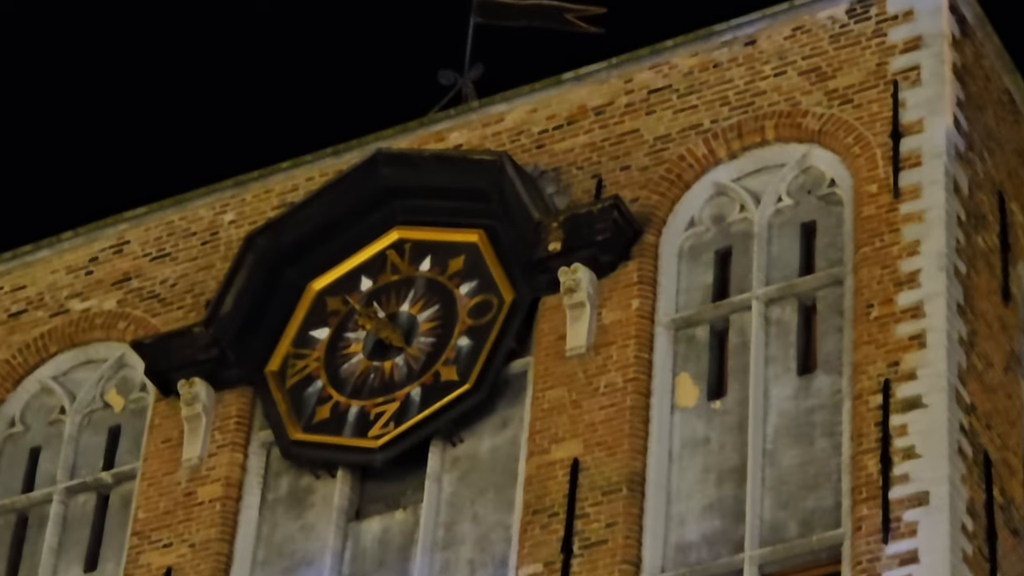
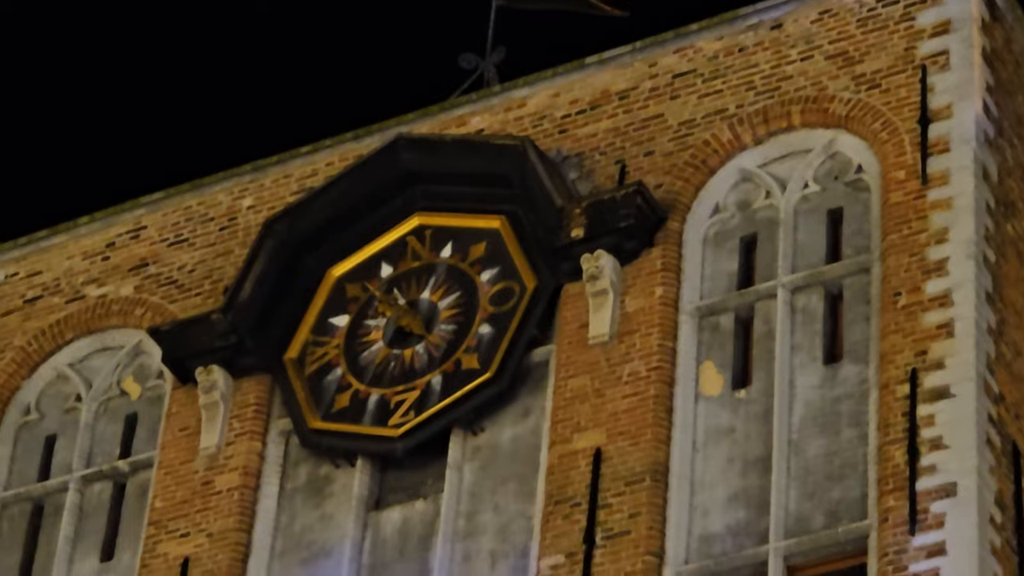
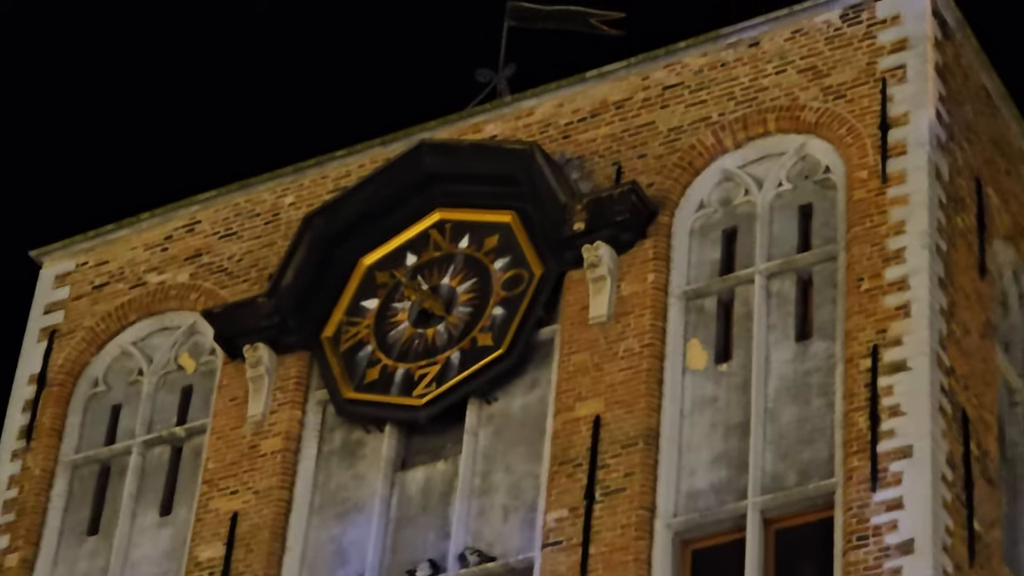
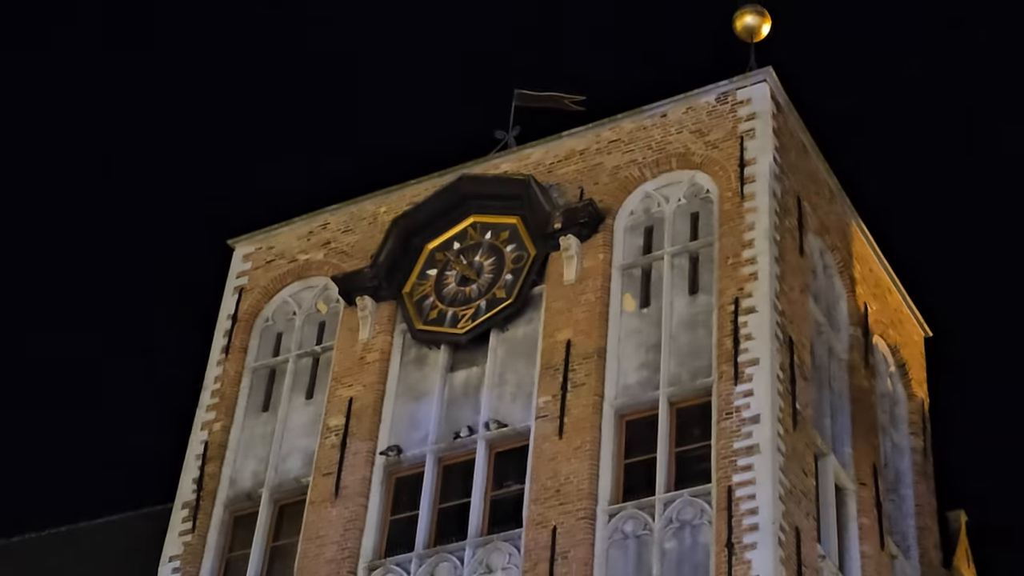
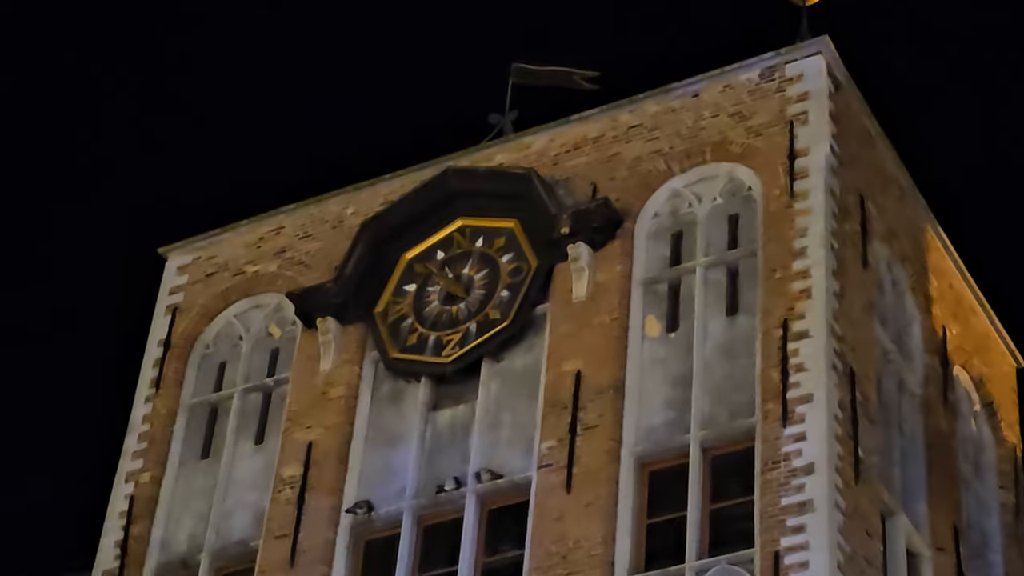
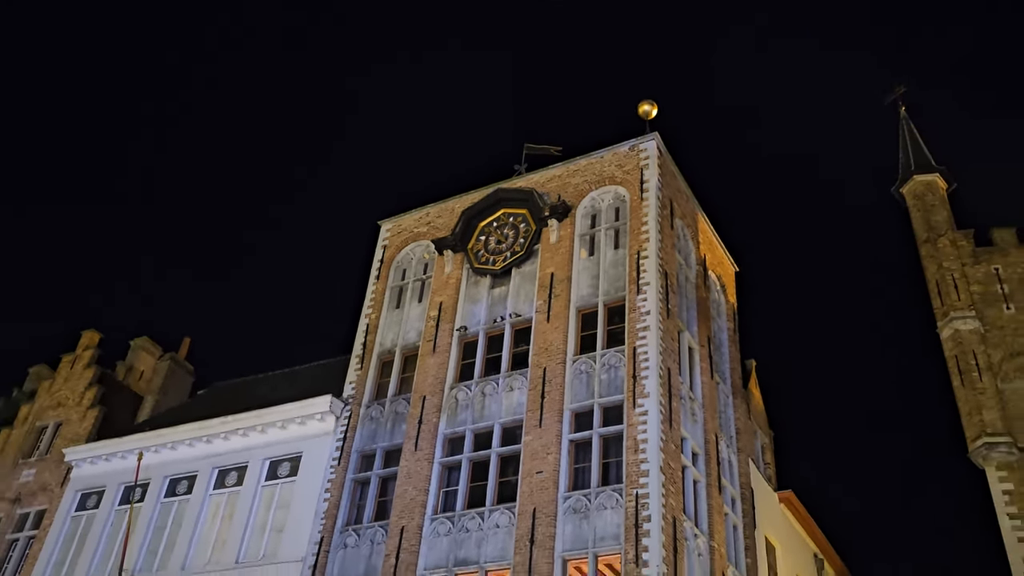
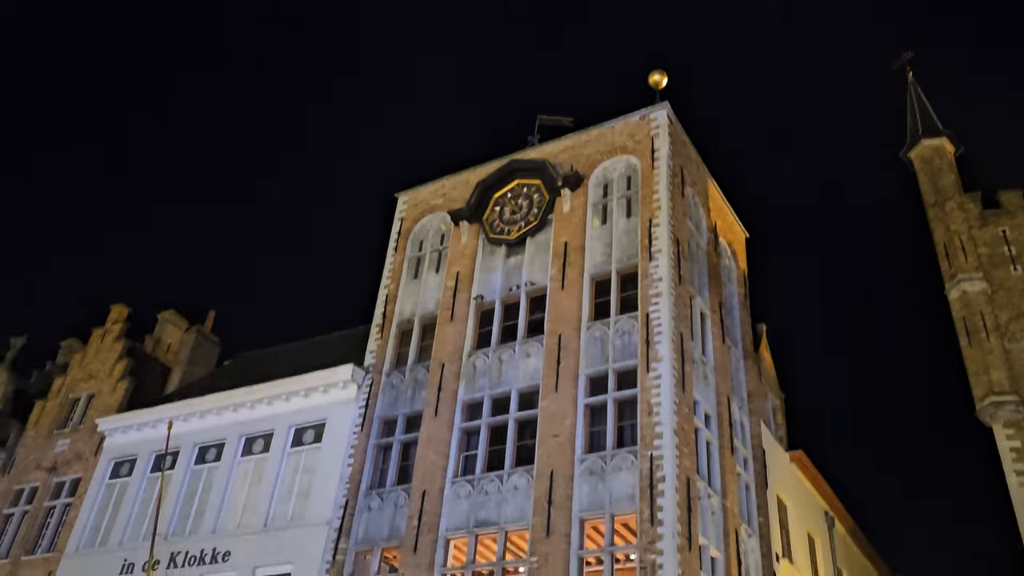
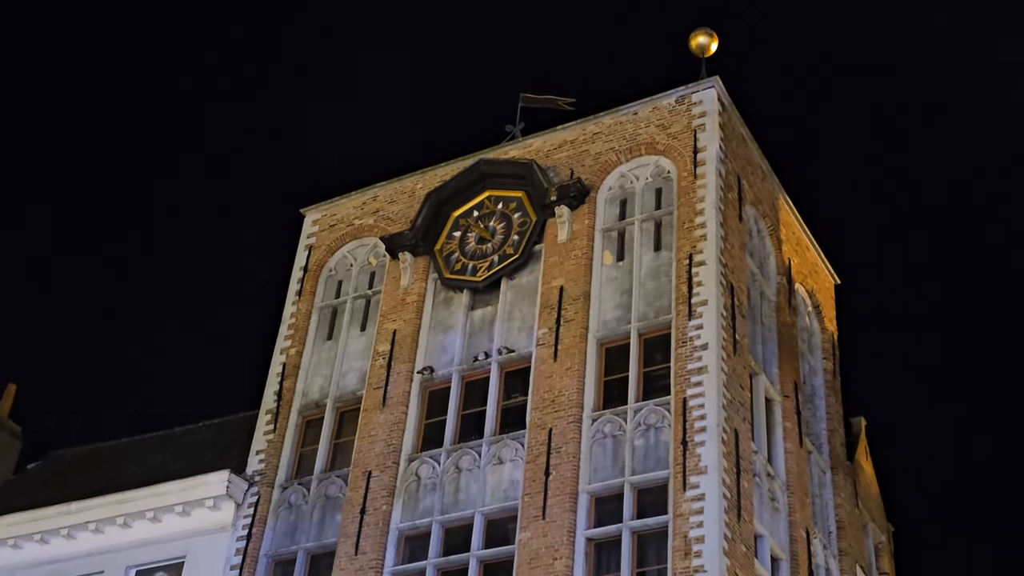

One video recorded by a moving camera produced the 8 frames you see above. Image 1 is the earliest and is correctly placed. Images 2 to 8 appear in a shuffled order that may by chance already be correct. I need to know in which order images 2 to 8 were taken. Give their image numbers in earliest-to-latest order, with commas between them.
2, 3, 5, 4, 8, 6, 7
